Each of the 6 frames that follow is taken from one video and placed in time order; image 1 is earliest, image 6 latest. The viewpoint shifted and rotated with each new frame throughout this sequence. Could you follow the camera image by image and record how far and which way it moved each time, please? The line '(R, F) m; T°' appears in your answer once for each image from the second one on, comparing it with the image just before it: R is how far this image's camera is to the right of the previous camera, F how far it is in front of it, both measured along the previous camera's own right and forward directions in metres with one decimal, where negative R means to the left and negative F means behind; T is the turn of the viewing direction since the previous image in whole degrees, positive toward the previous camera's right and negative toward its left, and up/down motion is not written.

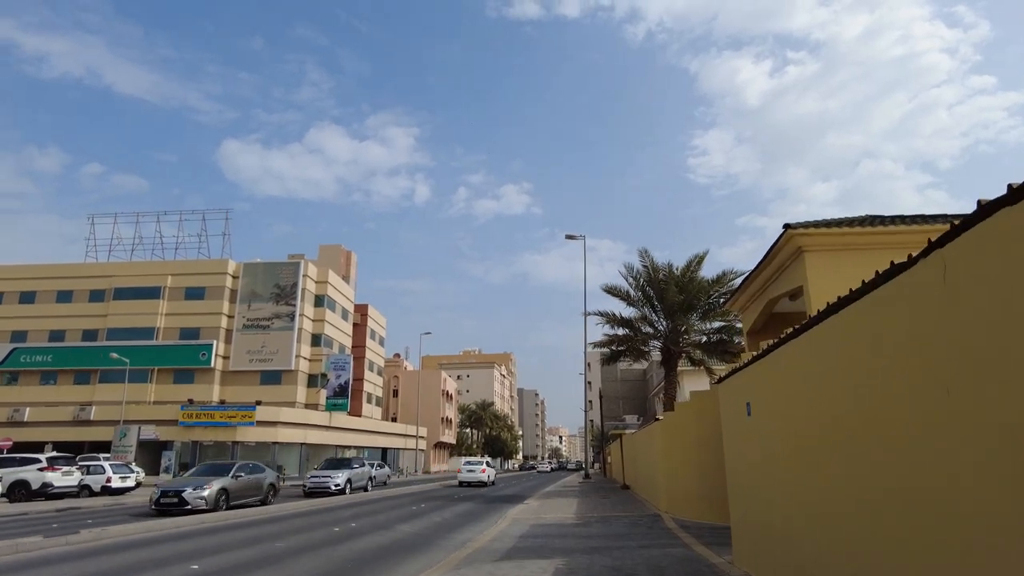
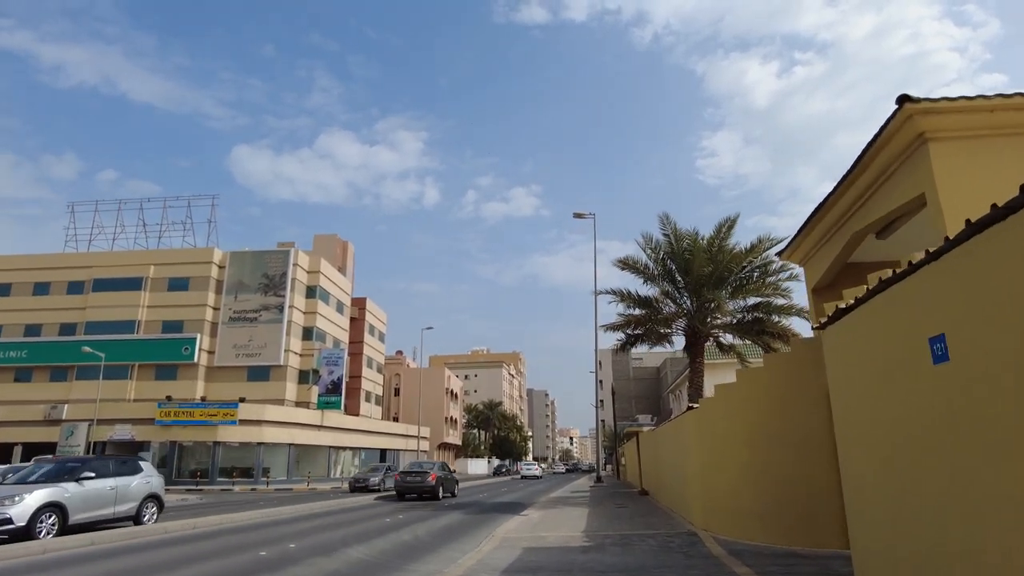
(+0.4, +3.6) m; -1°
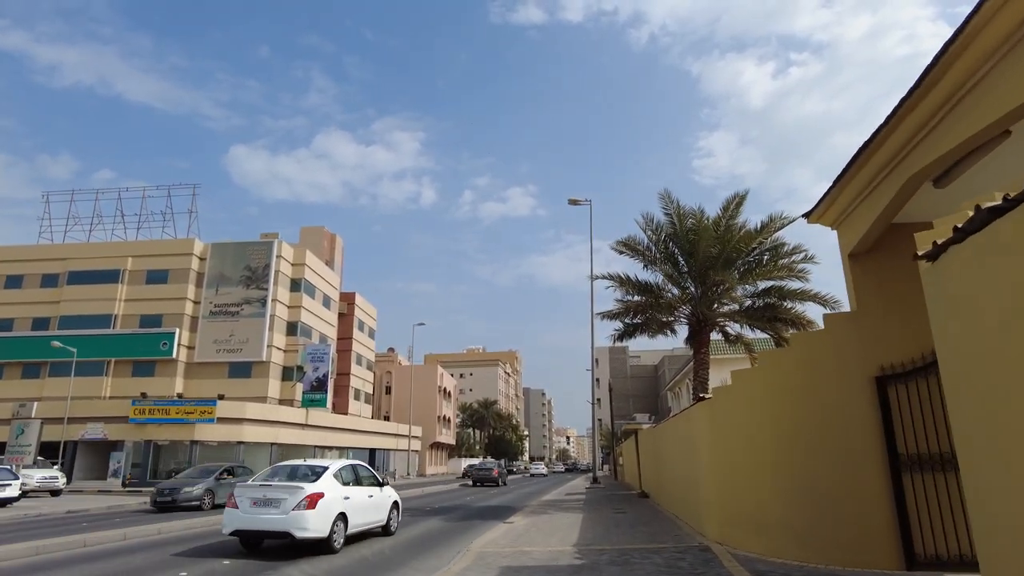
(+0.3, +1.9) m; 0°
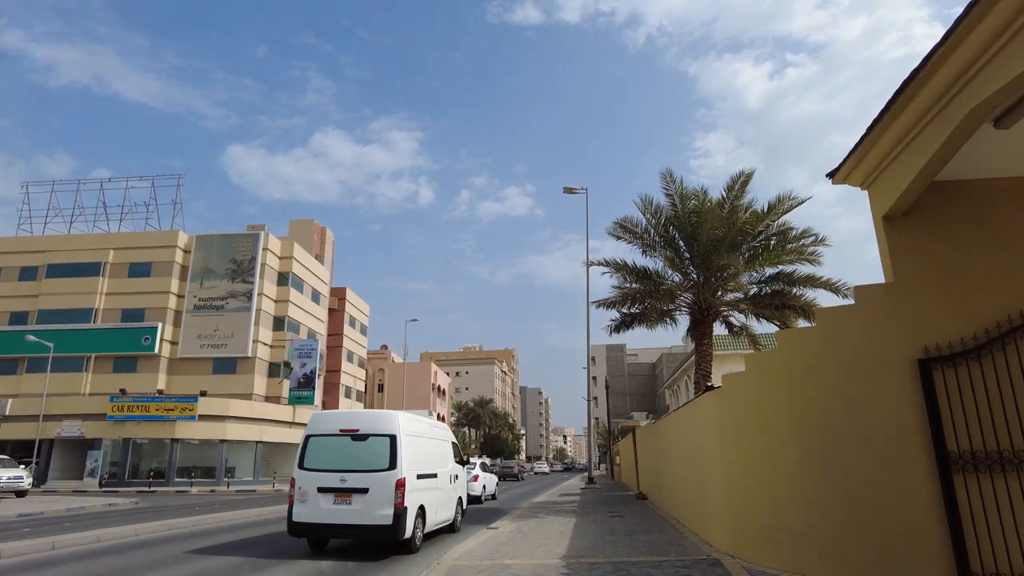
(+0.2, +1.4) m; 0°
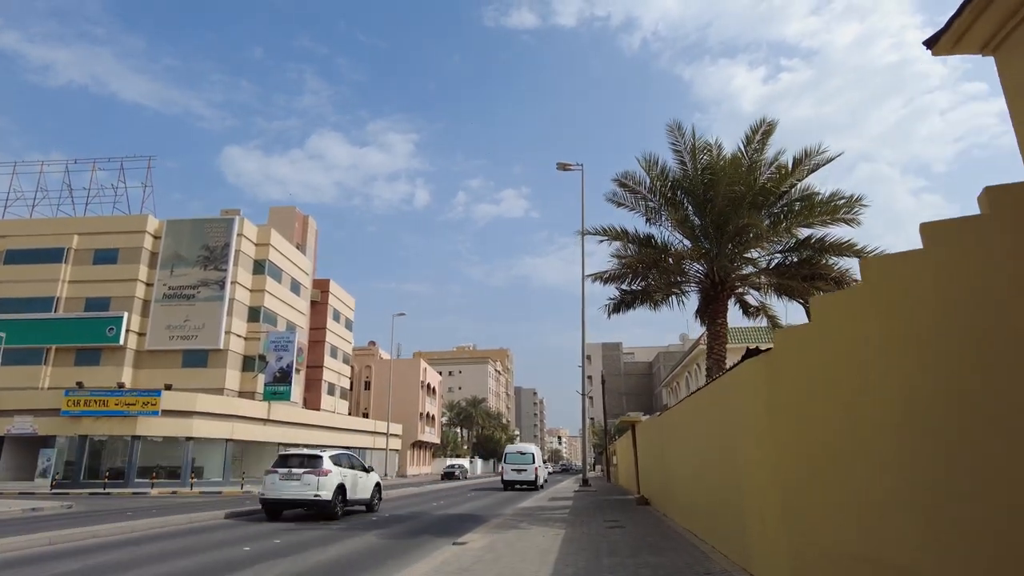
(+0.3, +2.7) m; 0°
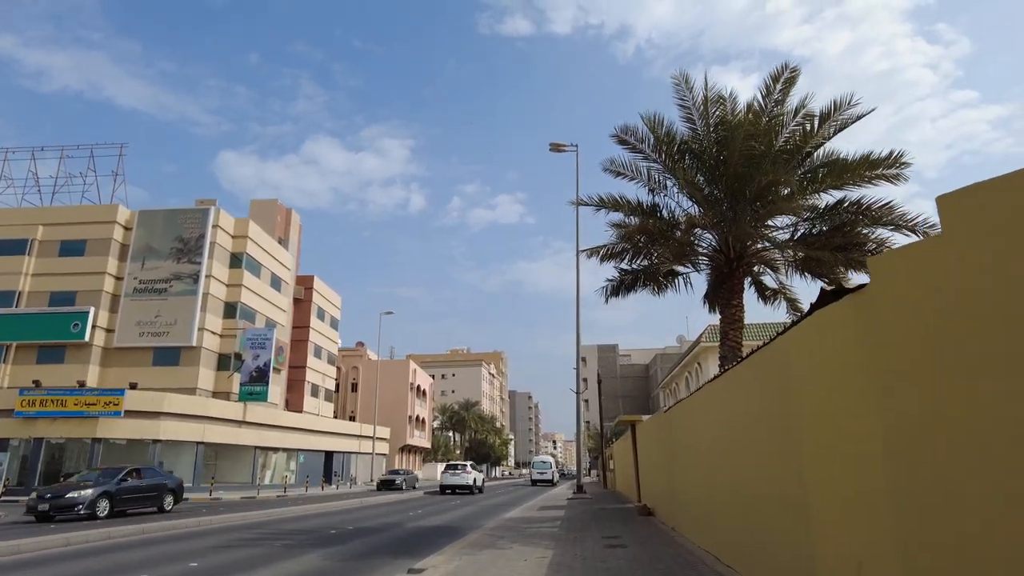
(+0.3, +2.2) m; 0°
